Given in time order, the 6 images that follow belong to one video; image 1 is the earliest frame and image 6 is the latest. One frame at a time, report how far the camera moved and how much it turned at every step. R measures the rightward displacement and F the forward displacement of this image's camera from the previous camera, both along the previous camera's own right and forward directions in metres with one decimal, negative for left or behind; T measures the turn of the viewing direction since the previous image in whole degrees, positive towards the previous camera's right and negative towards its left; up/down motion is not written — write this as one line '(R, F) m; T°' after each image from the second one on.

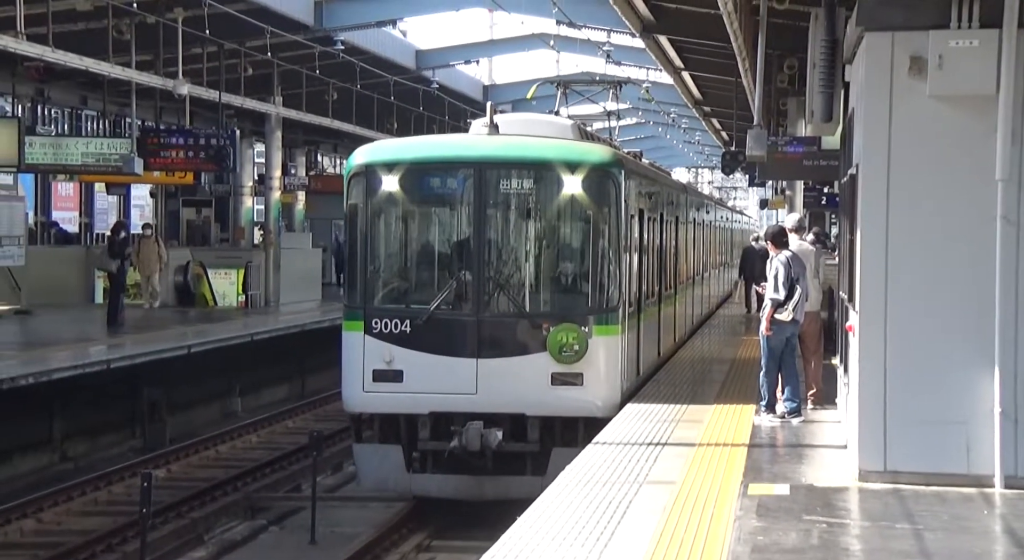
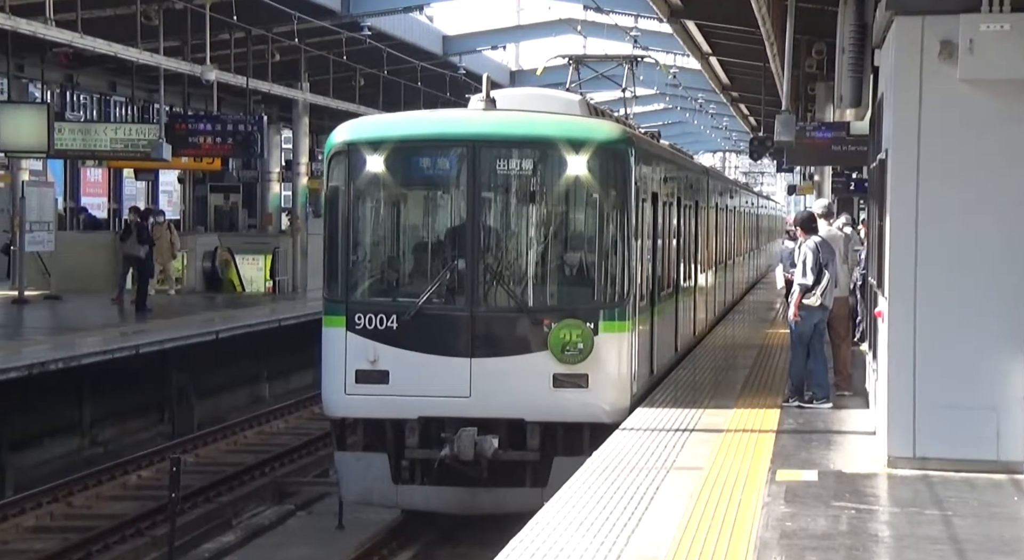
(0.0, 0.0) m; -1°
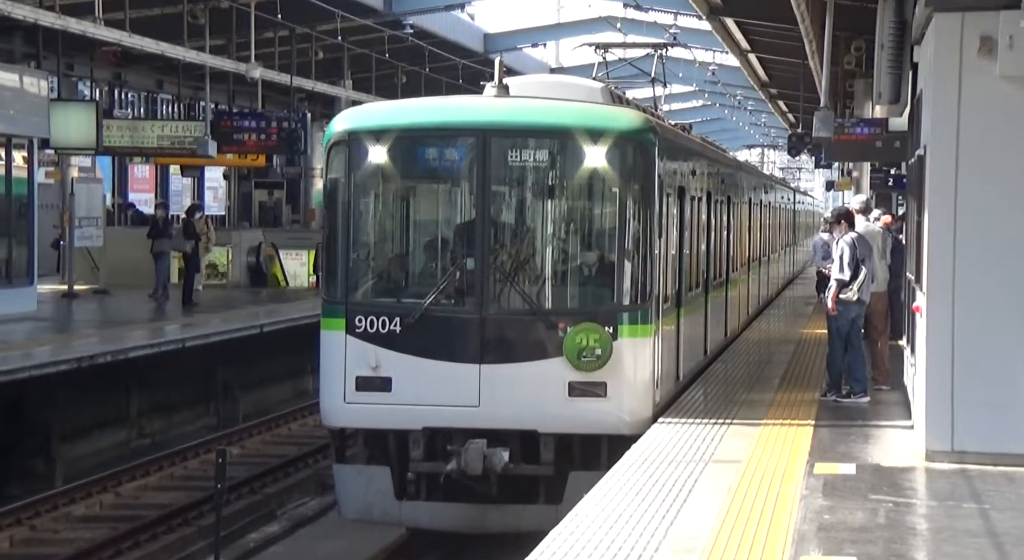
(0.0, -0.1) m; -1°
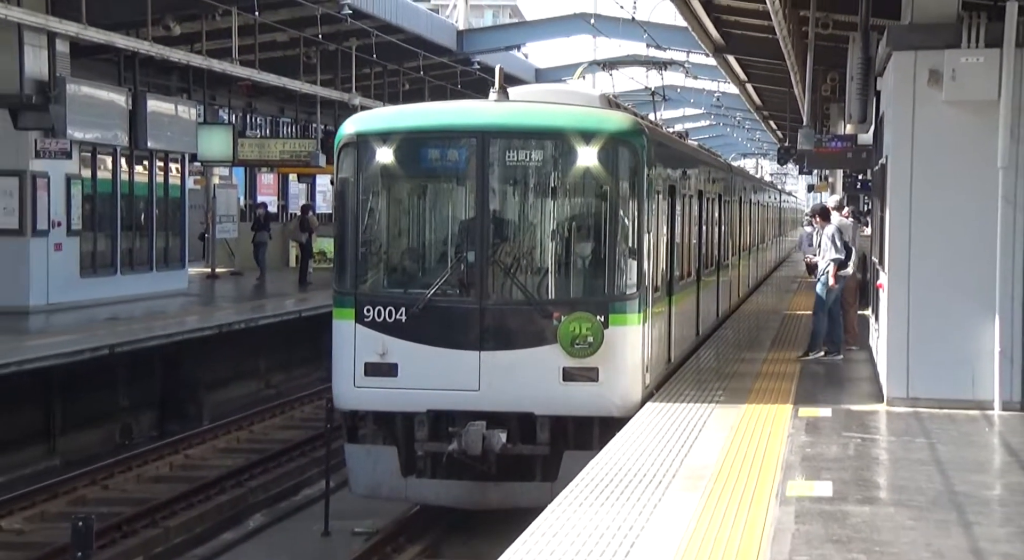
(-0.3, -2.2) m; 0°
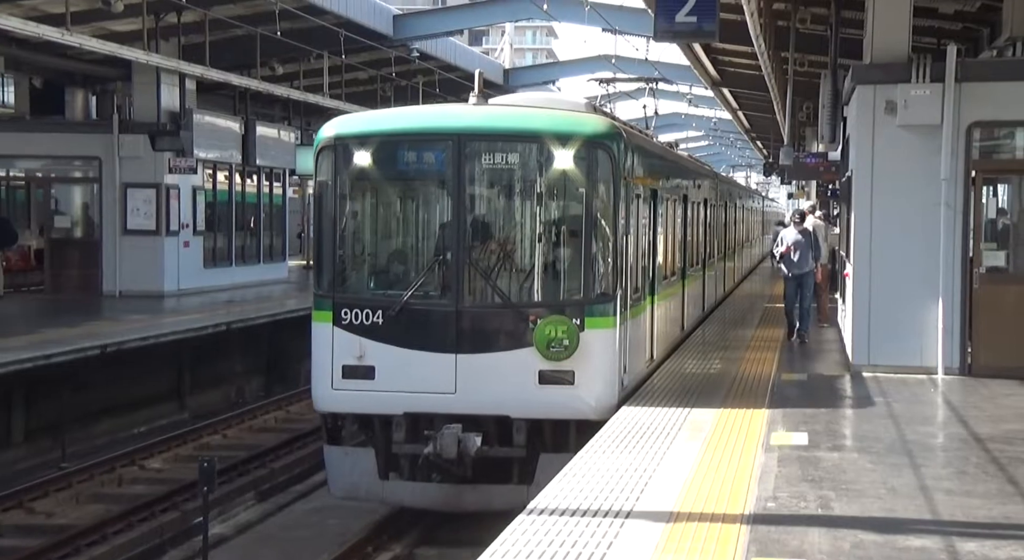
(-0.4, -2.5) m; 0°
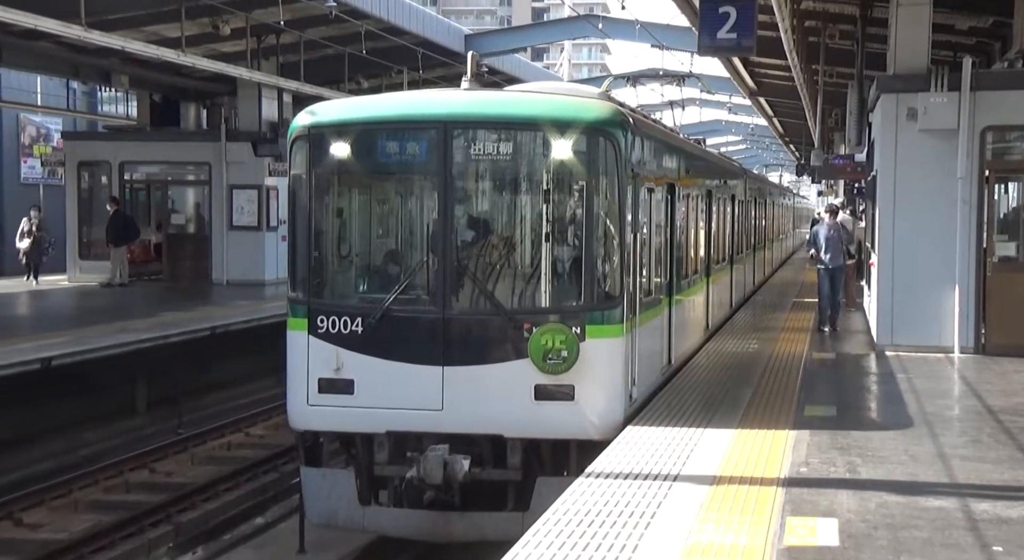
(-0.1, -1.6) m; -2°
